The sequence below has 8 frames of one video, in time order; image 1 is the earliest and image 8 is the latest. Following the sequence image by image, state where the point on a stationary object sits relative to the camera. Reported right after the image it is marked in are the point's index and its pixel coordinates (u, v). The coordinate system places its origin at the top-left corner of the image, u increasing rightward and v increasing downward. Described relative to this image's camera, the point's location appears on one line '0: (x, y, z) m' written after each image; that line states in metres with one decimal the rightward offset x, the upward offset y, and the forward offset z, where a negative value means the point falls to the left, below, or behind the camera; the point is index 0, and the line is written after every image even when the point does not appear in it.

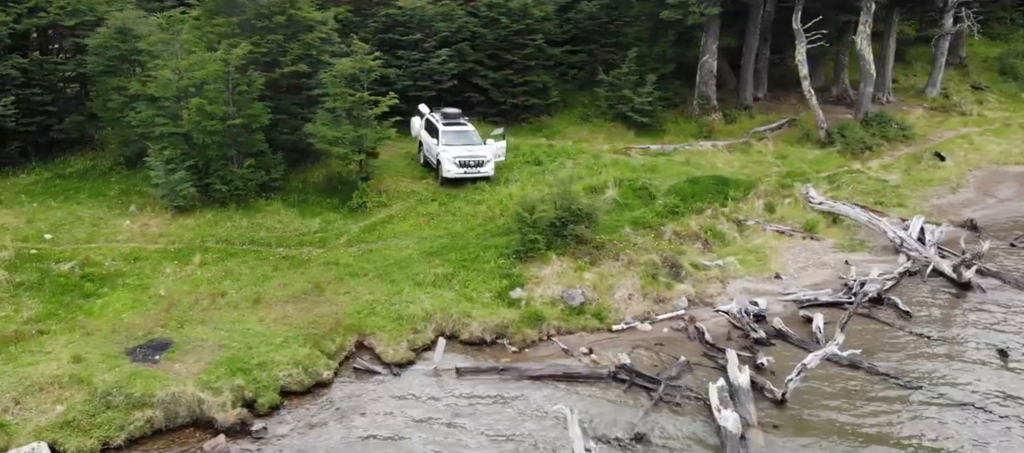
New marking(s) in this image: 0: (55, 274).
0: (-10.9, -1.2, +17.8) m
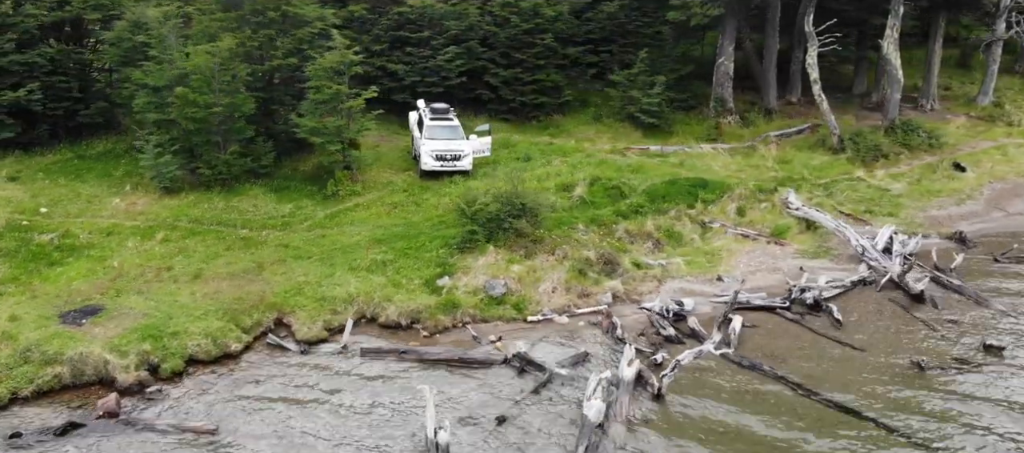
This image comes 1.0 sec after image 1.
0: (-12.4, -0.5, +19.4) m
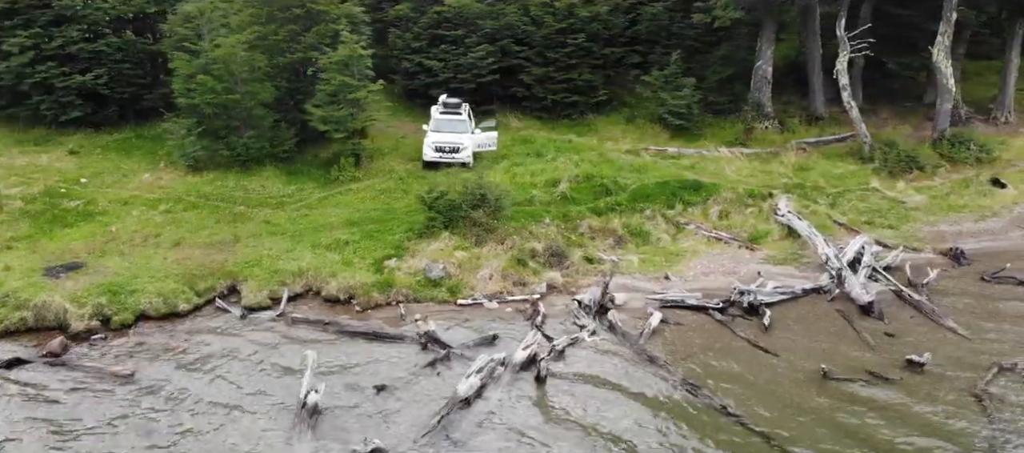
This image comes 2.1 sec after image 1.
0: (-13.4, +0.5, +22.0) m
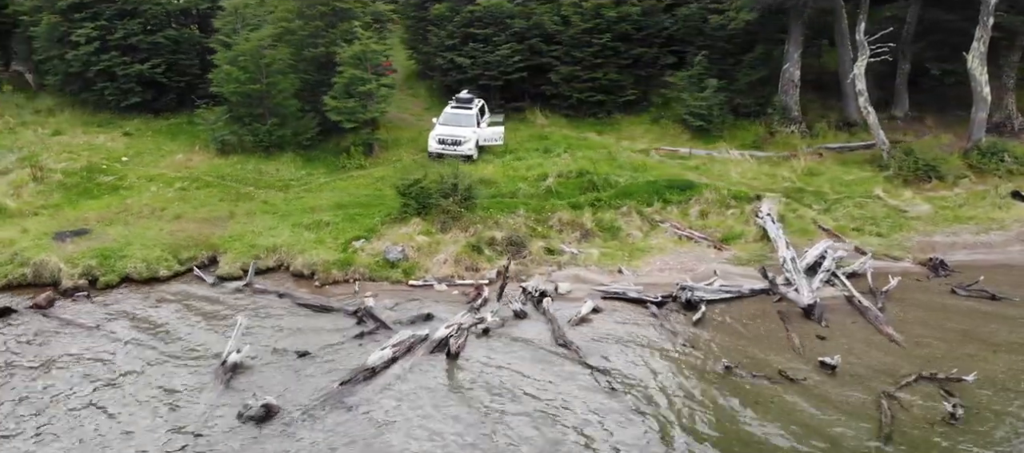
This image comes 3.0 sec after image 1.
0: (-13.8, +1.4, +24.5) m
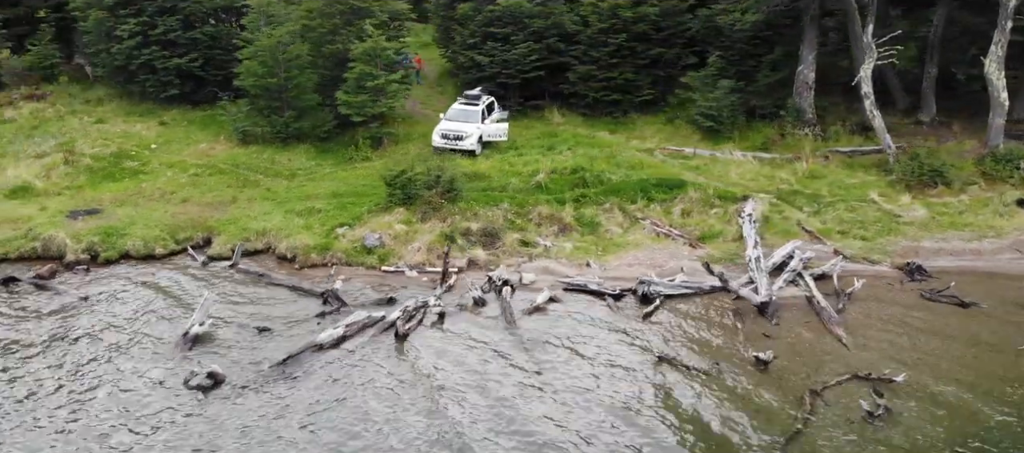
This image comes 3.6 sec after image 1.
0: (-14.0, +2.1, +26.4) m
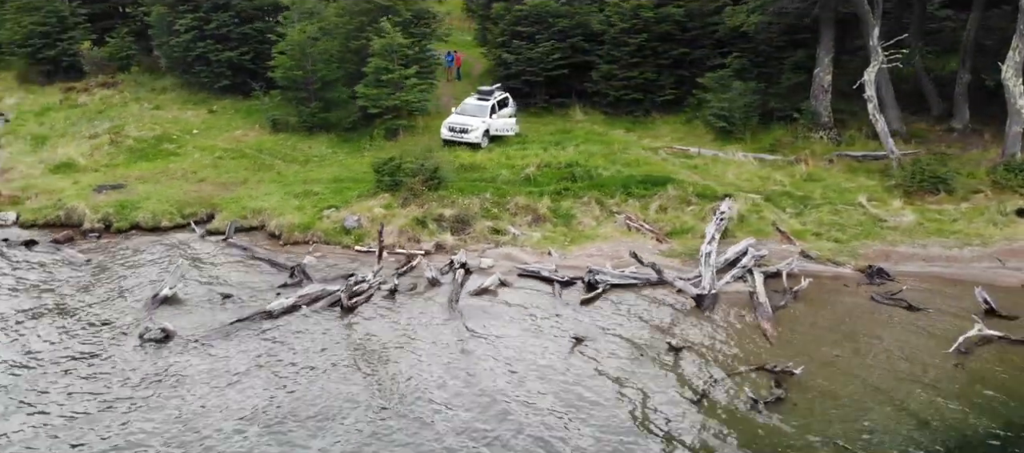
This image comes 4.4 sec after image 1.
0: (-13.9, +3.0, +29.0) m
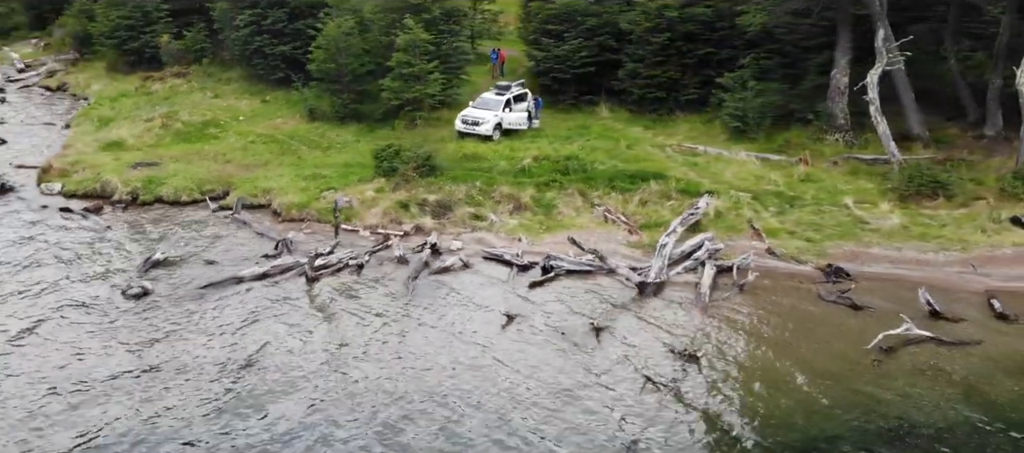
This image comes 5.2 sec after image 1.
0: (-13.5, +4.0, +31.9) m
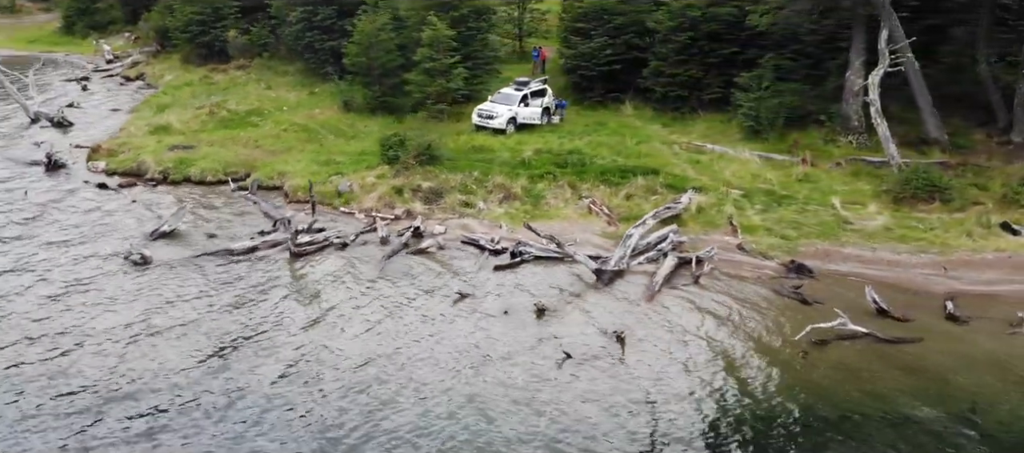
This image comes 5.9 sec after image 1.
0: (-12.7, +4.9, +34.5) m
